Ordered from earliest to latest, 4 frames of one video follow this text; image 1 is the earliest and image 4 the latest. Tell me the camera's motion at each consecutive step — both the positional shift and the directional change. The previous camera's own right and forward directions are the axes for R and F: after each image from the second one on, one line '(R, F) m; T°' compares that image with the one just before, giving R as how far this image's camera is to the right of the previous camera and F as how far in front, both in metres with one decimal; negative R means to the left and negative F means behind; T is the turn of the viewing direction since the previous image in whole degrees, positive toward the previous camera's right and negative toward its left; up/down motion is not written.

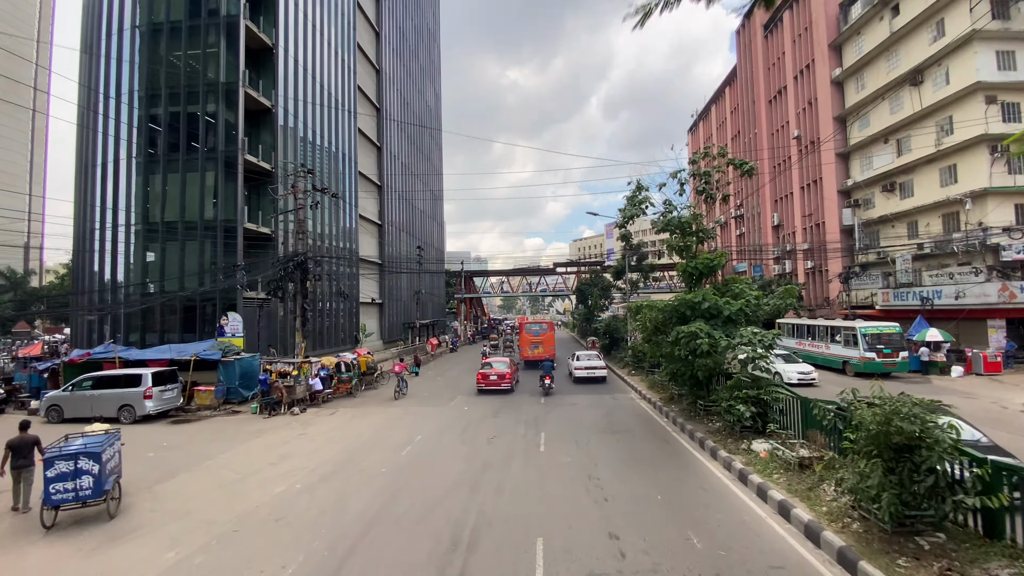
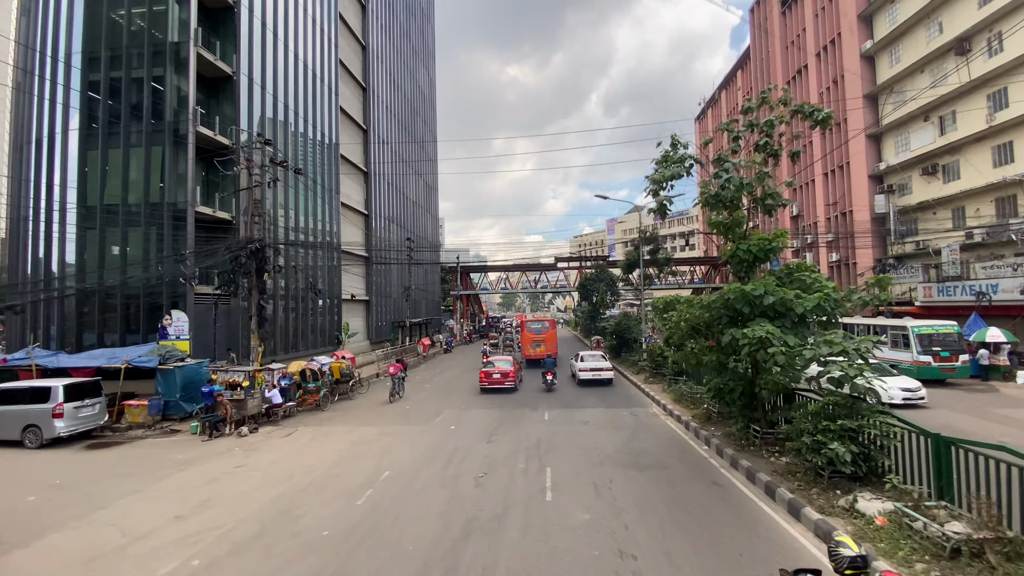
(+0.1, +2.9) m; 0°
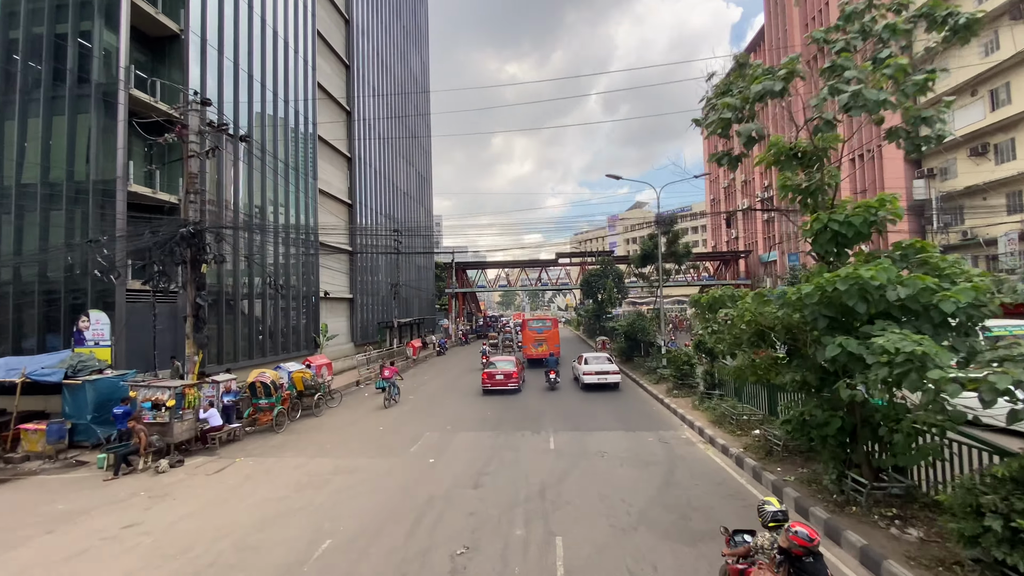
(+0.1, +2.8) m; 0°
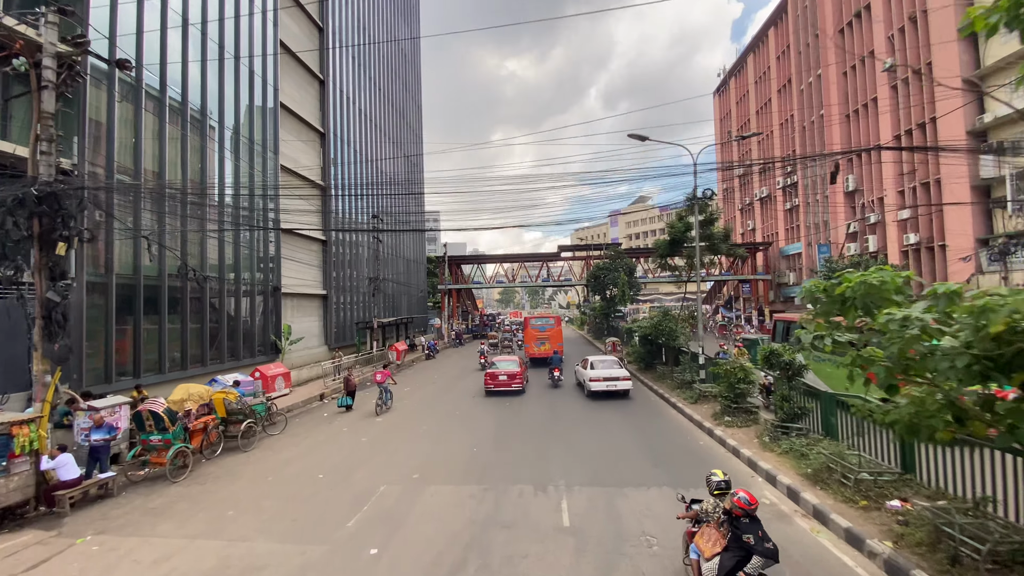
(+0.1, +3.6) m; 0°
